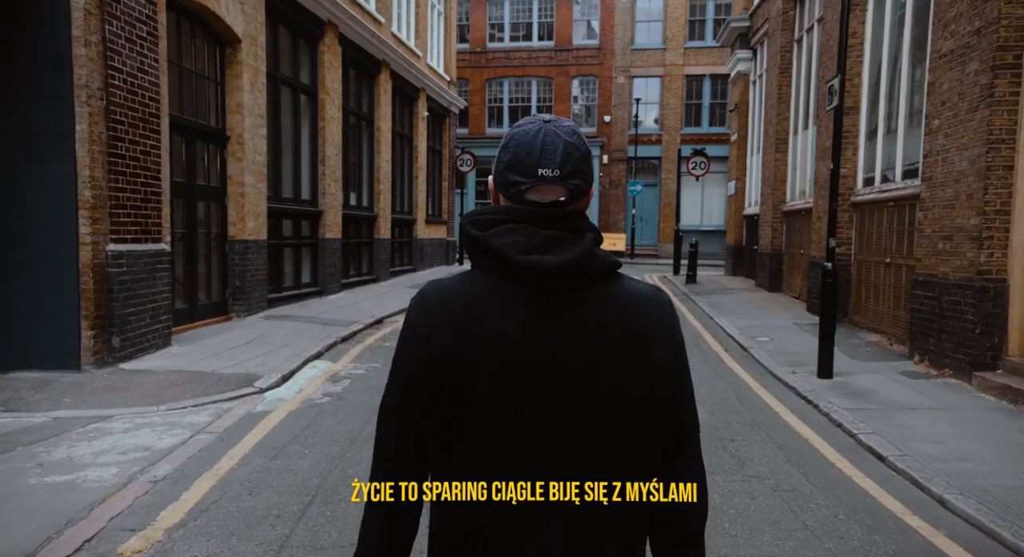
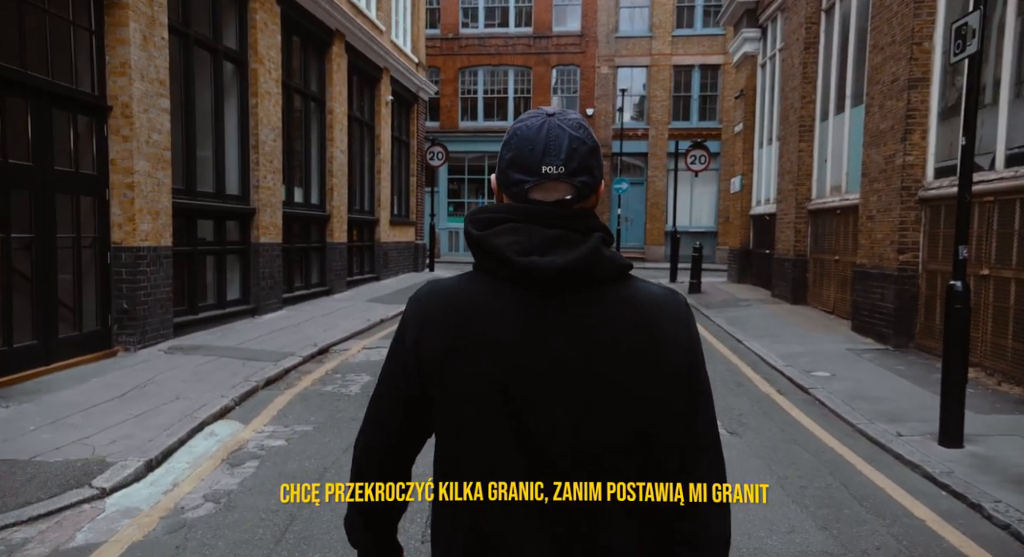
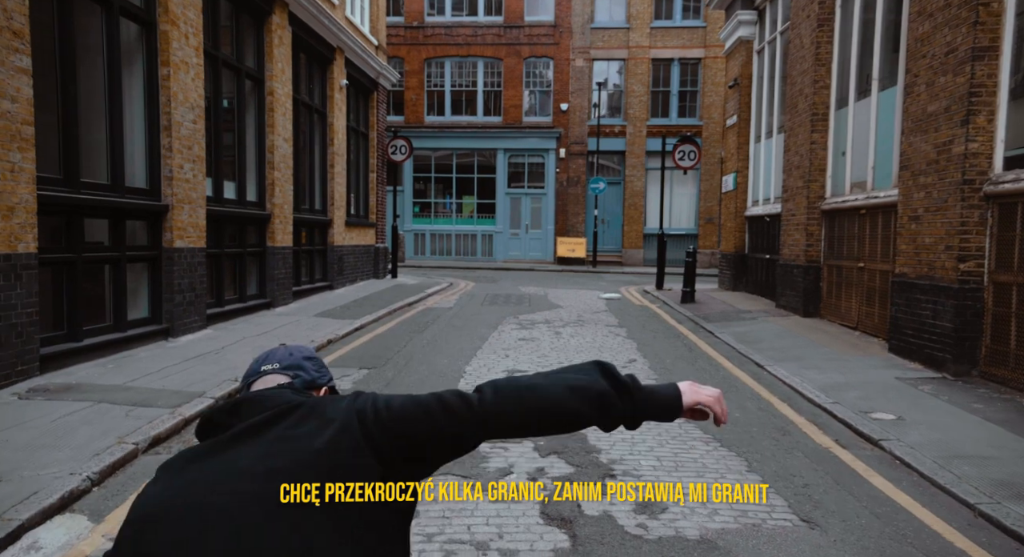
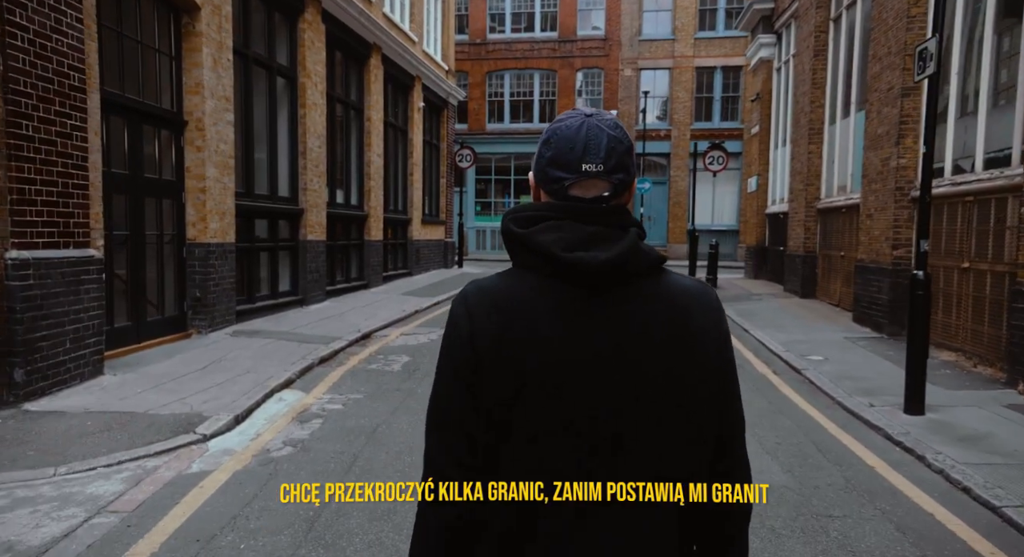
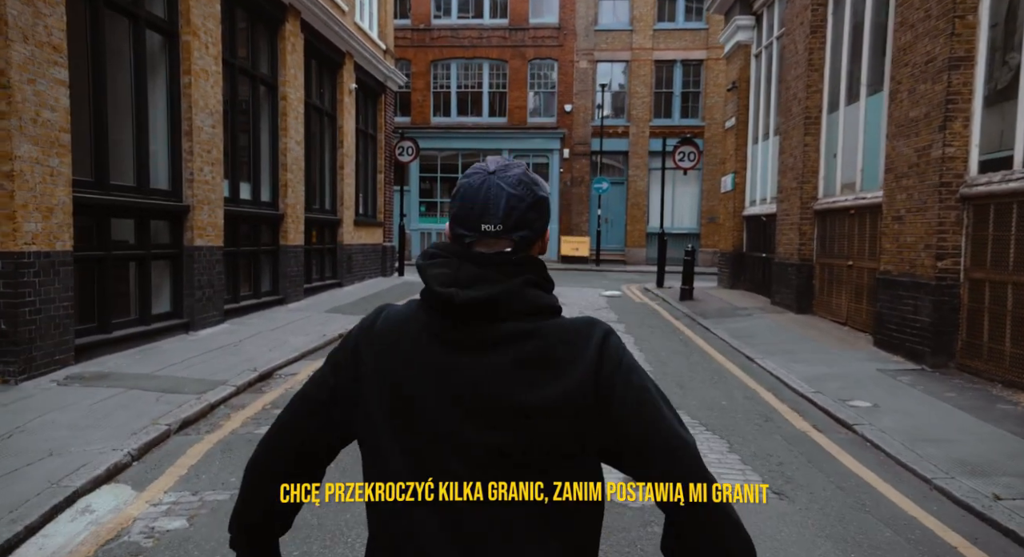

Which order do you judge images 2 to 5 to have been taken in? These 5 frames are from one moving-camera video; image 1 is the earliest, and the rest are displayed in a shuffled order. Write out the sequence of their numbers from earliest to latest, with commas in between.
4, 2, 5, 3
